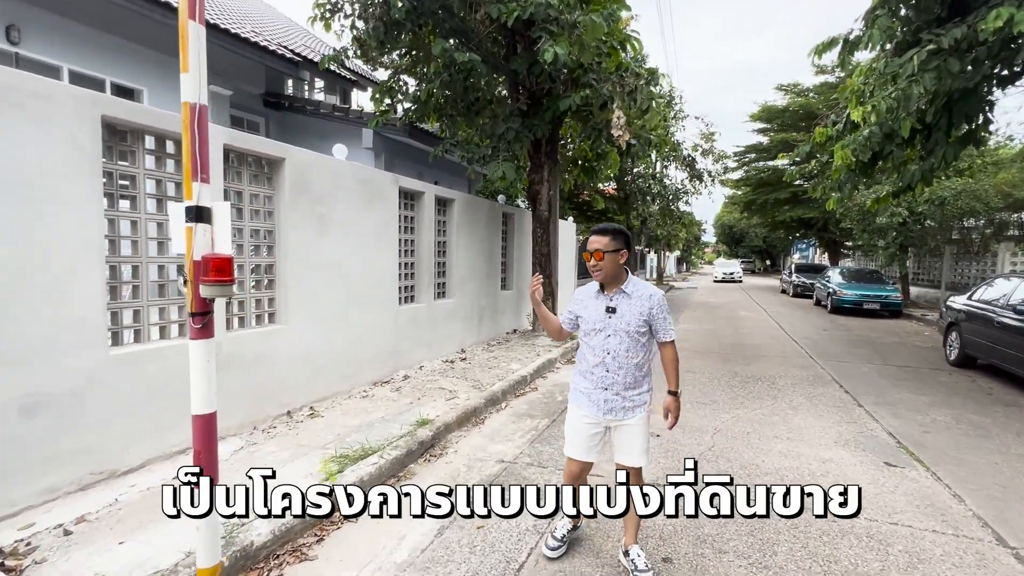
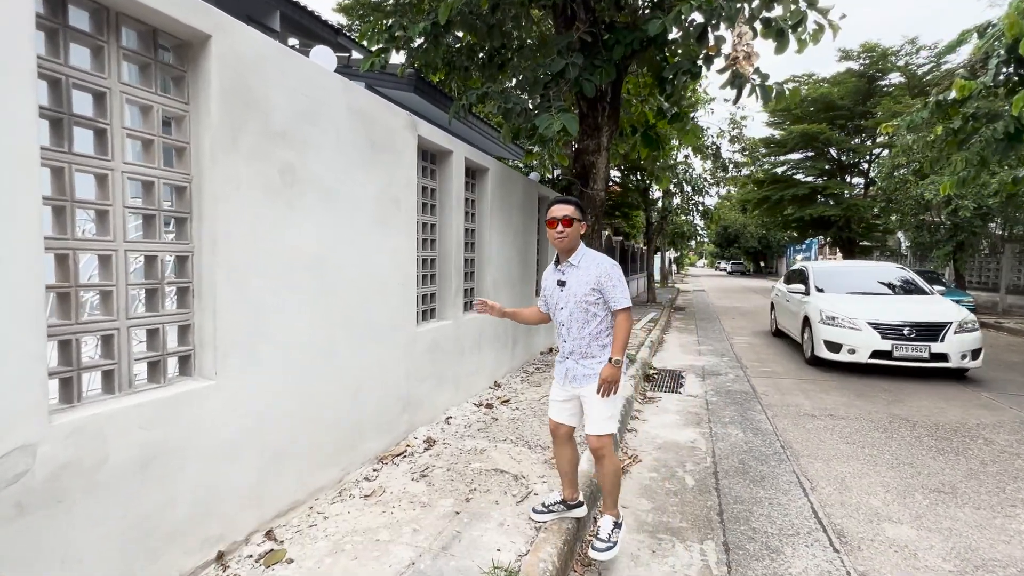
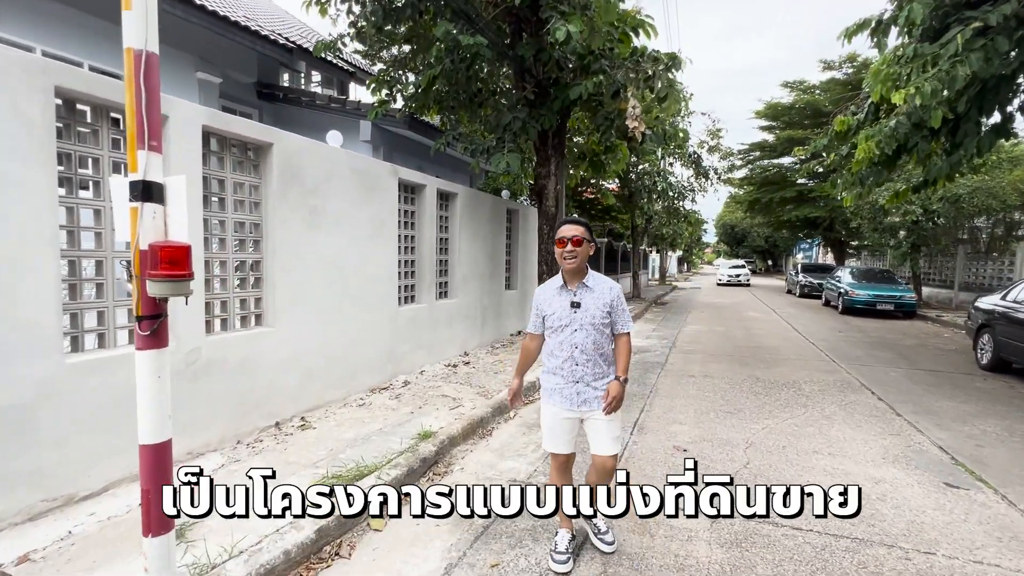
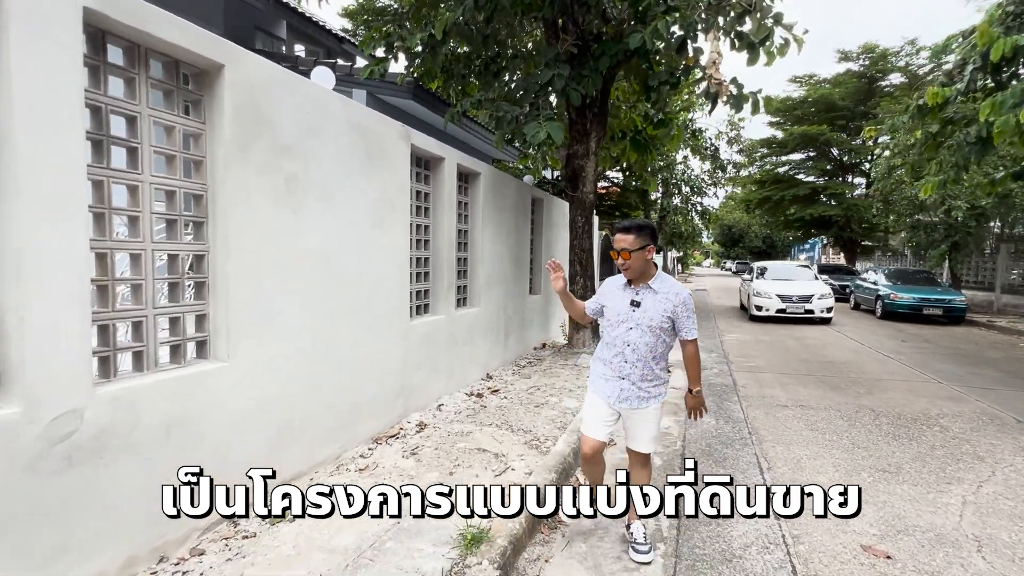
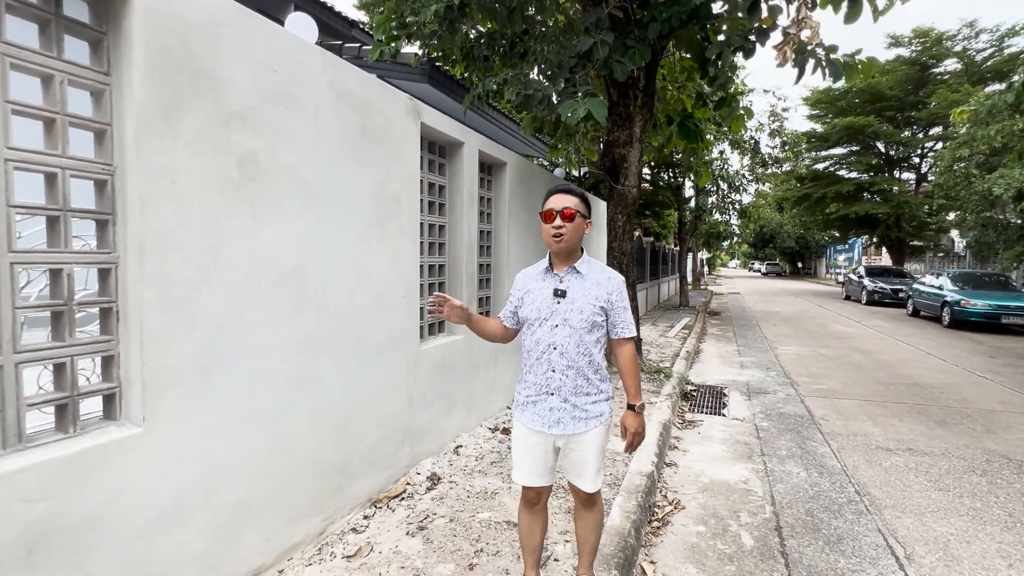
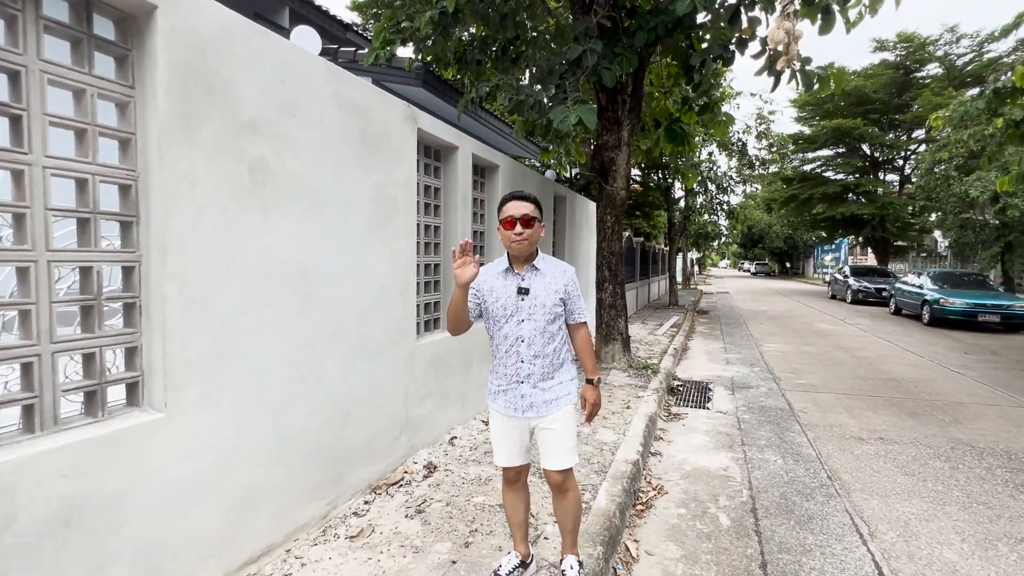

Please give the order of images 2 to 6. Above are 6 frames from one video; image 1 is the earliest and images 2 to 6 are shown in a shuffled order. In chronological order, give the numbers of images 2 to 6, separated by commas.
3, 4, 2, 6, 5
